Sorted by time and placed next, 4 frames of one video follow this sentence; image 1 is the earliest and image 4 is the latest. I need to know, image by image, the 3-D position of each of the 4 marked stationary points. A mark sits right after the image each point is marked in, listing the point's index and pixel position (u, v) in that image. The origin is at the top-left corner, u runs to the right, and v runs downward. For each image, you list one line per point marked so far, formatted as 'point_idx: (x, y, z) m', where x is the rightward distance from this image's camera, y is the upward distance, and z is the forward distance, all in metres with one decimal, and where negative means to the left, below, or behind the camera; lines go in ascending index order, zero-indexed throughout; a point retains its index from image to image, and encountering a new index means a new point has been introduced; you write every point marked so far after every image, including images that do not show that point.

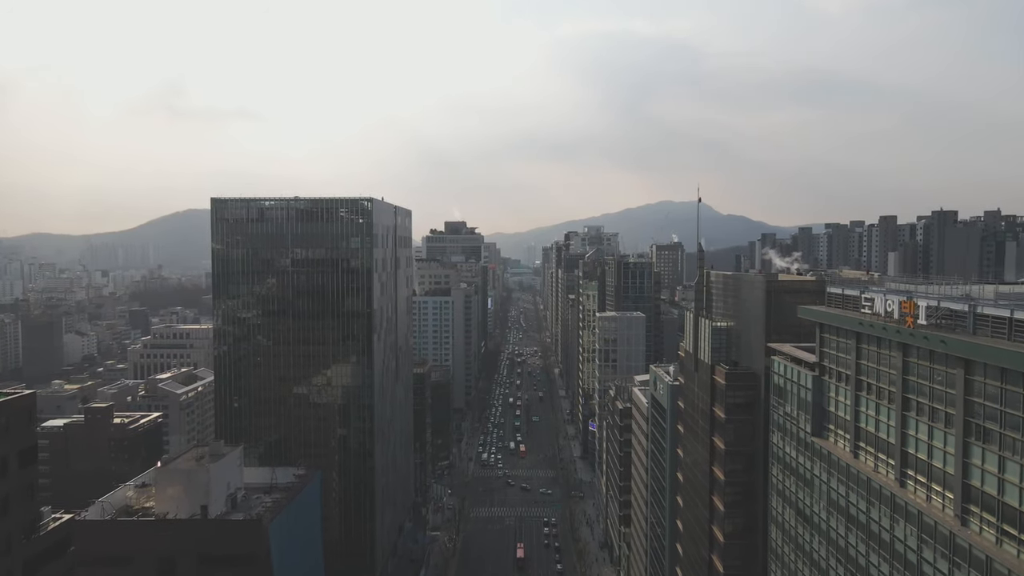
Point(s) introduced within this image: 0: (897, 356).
0: (+11.4, -2.0, +19.6) m
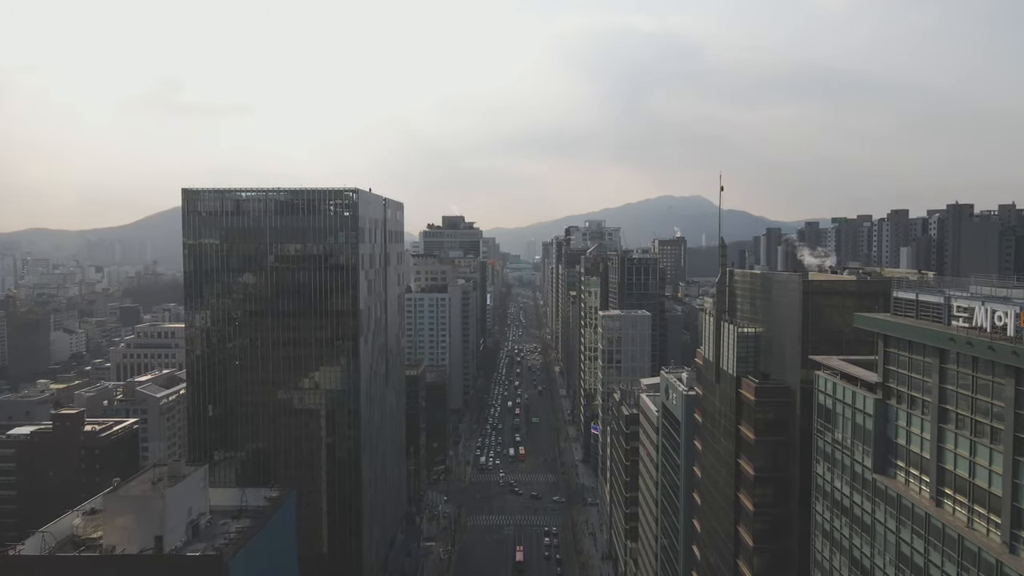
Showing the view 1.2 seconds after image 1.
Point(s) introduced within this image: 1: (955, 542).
0: (+11.3, -2.2, +15.0) m
1: (+11.1, -6.4, +16.6) m
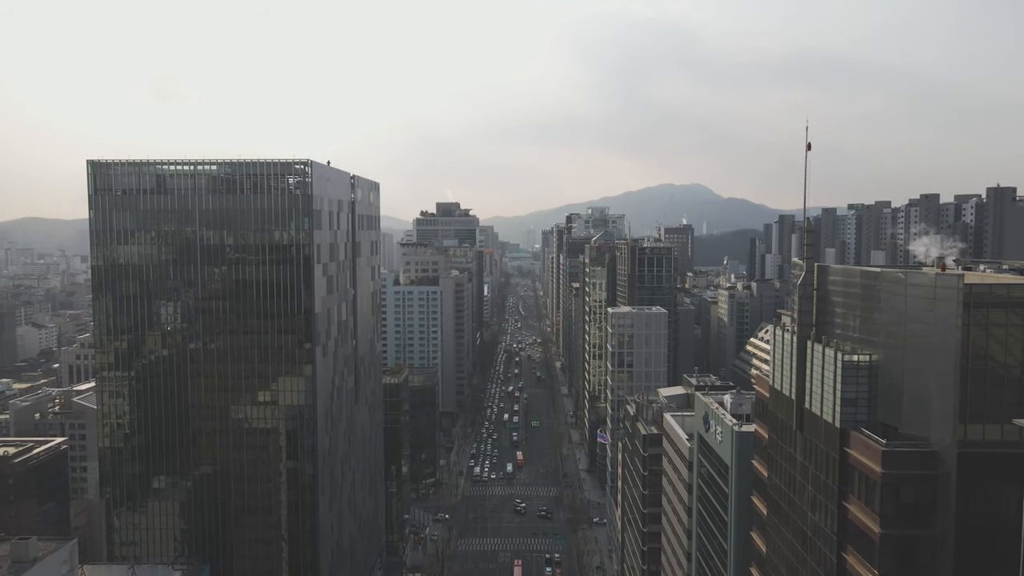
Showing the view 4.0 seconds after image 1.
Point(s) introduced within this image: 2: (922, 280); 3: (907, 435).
0: (+10.9, -2.6, +4.3) m
1: (+10.8, -6.8, +6.0) m
2: (+11.9, +0.3, +19.1) m
3: (+11.6, -4.3, +19.5) m
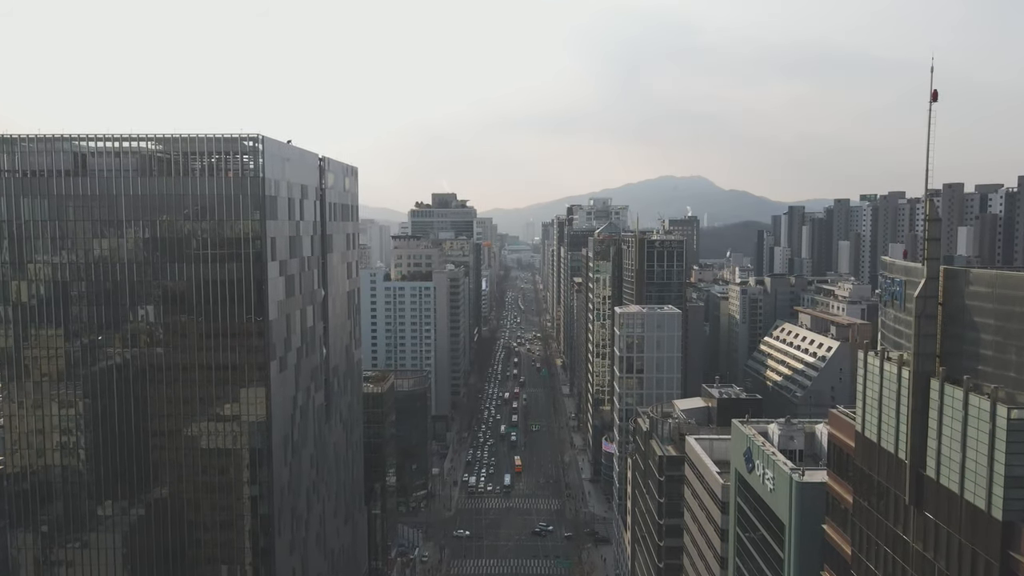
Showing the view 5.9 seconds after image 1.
0: (+10.7, -3.2, -2.9) m
1: (+10.6, -7.4, -1.2) m
2: (+11.7, -0.1, +11.9) m
3: (+11.4, -4.7, +12.3) m
